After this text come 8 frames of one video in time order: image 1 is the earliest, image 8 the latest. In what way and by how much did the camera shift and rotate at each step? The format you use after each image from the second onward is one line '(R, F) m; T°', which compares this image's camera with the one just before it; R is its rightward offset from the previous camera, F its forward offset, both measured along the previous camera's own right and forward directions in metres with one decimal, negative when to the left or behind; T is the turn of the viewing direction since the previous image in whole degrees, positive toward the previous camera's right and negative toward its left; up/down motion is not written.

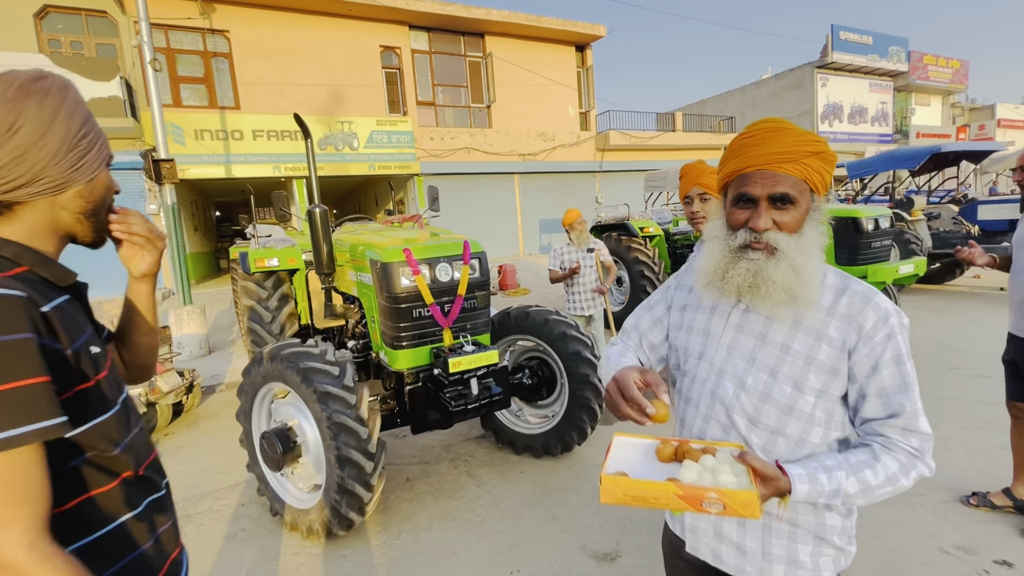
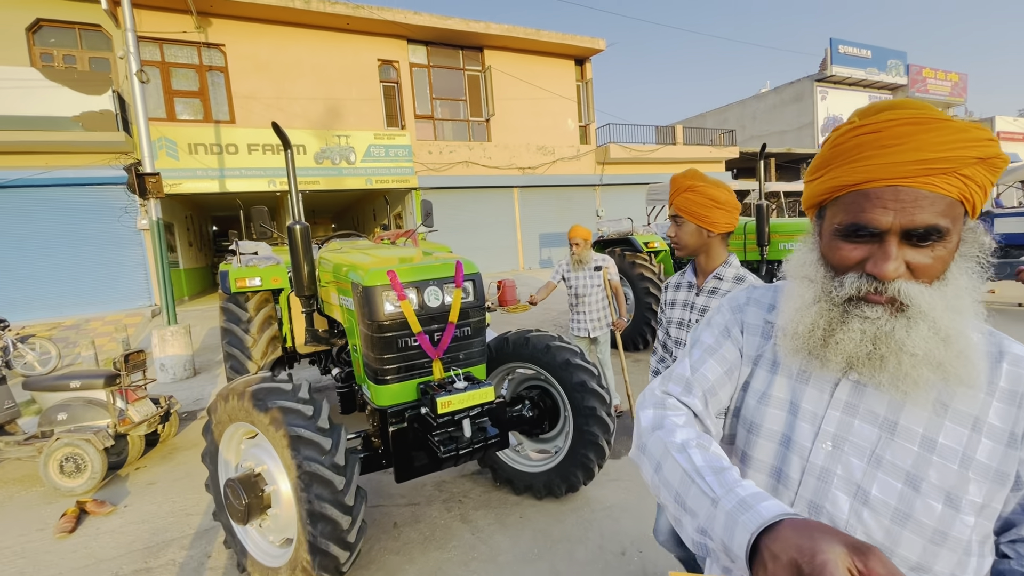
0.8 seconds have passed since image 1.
(0.0, +0.3) m; 0°
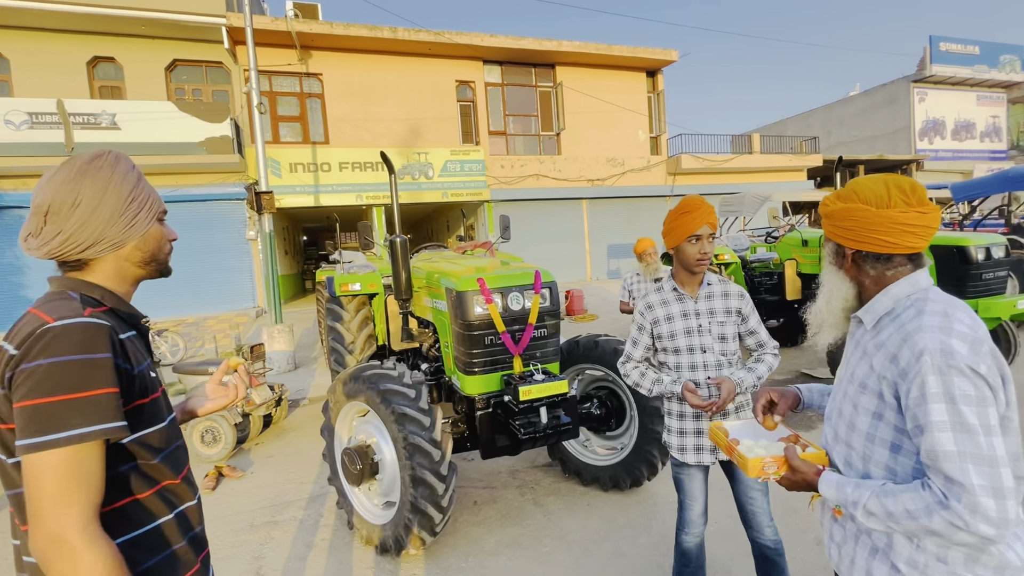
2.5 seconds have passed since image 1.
(0.0, -0.3) m; -8°
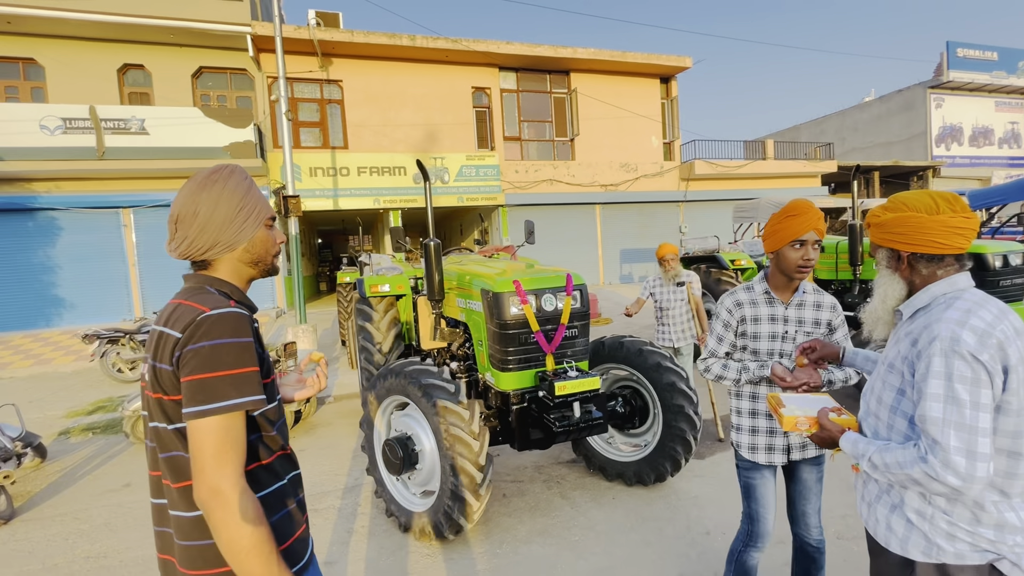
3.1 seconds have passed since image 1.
(-0.1, -0.2) m; -1°
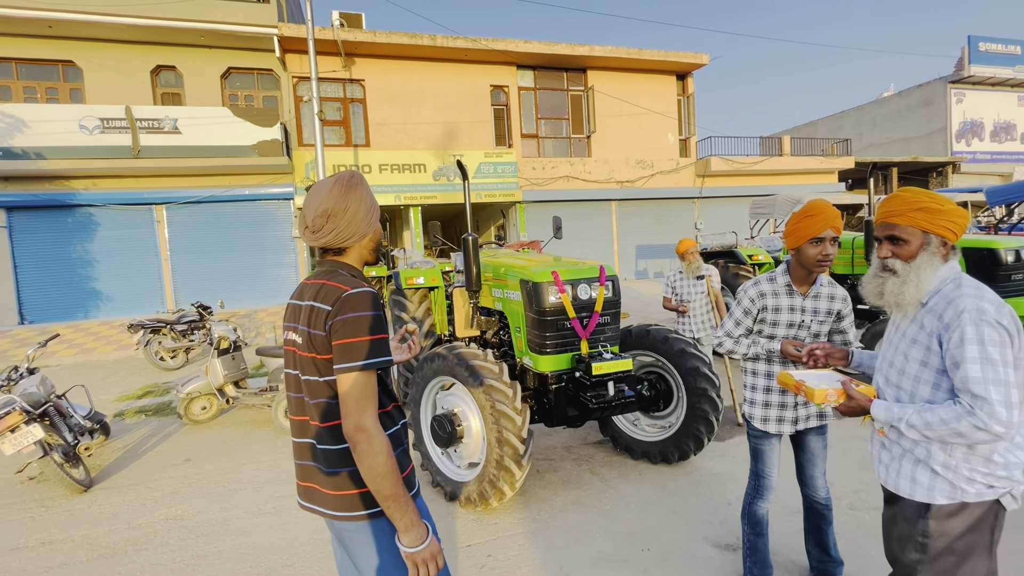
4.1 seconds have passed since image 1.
(-0.2, -0.3) m; -1°
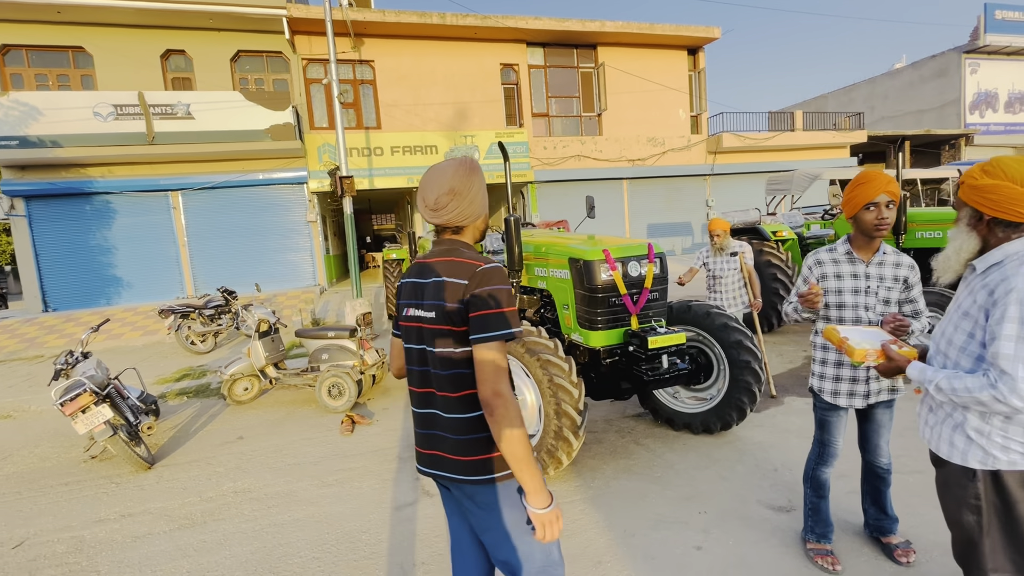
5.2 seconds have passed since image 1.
(-0.3, -0.1) m; 0°
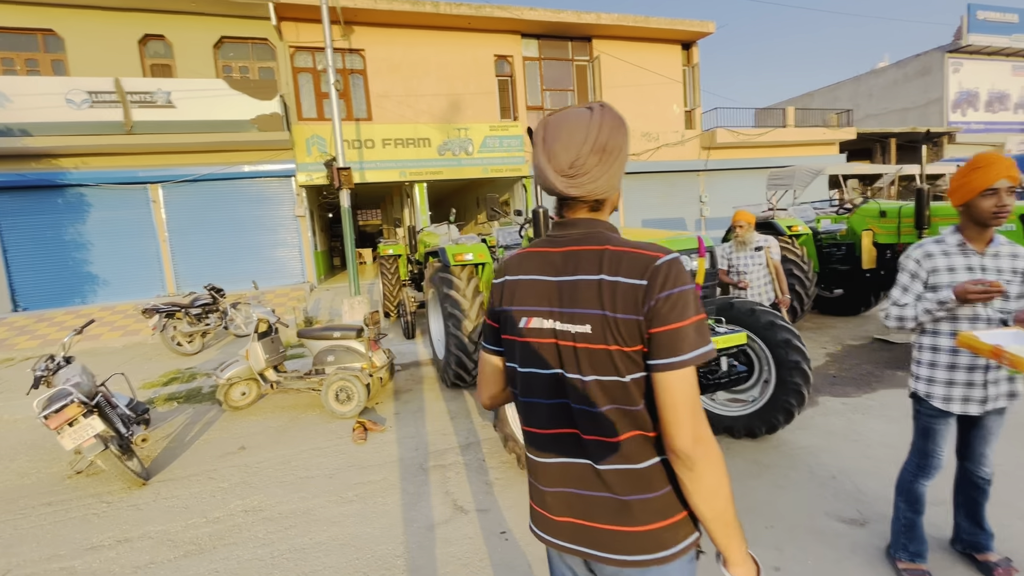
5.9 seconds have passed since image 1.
(-0.3, +0.3) m; +2°
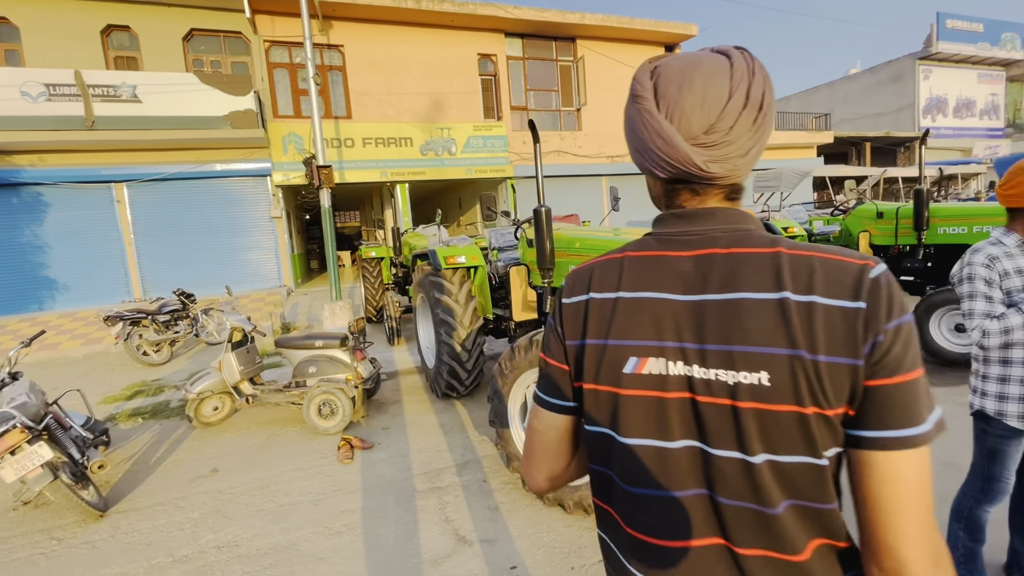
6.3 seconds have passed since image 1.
(-0.2, +0.3) m; +2°
